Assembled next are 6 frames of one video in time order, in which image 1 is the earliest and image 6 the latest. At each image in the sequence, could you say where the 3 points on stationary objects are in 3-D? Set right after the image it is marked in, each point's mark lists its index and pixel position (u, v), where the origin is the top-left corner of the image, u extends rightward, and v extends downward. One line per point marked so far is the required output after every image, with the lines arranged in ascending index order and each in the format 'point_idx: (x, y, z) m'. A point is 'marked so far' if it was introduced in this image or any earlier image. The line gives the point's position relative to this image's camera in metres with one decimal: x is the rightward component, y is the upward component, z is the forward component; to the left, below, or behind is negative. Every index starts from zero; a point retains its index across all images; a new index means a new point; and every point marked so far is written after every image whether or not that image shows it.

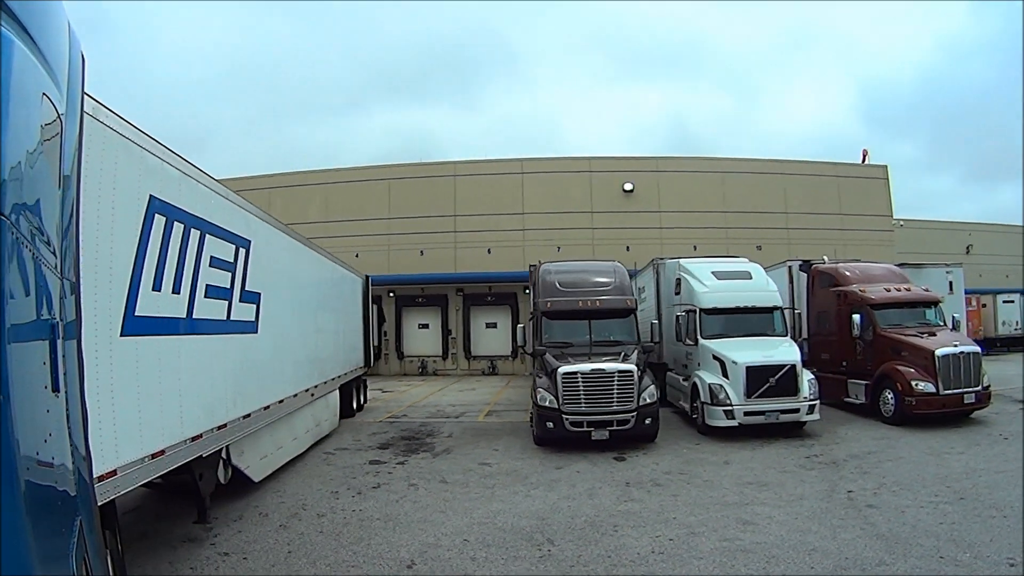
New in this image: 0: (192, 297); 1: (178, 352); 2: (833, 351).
0: (-2.2, -0.2, +4.6) m
1: (-2.2, -0.7, +4.4) m
2: (+6.2, -1.2, +12.1) m
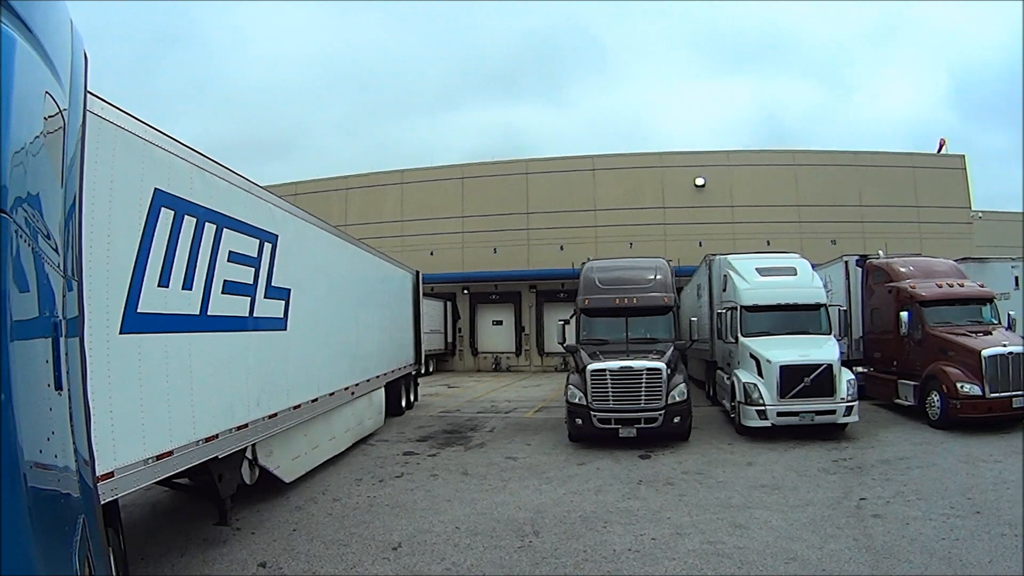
0: (-2.3, -0.1, +4.8) m
1: (-2.4, -0.6, +4.6) m
2: (+6.8, -1.1, +11.3) m
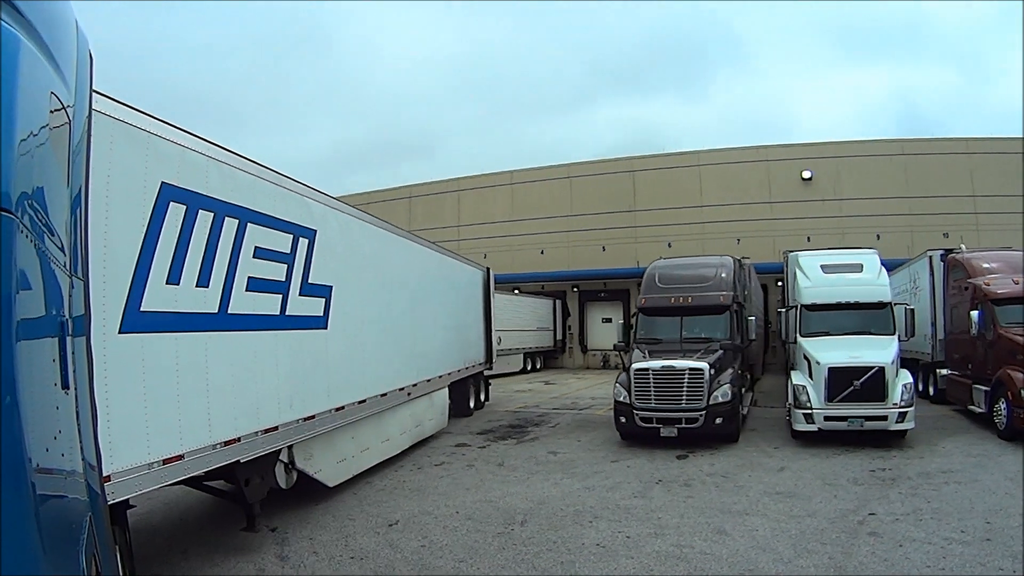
0: (-2.4, 0.0, +5.2) m
1: (-2.5, -0.5, +5.0) m
2: (+7.7, -1.1, +10.2) m
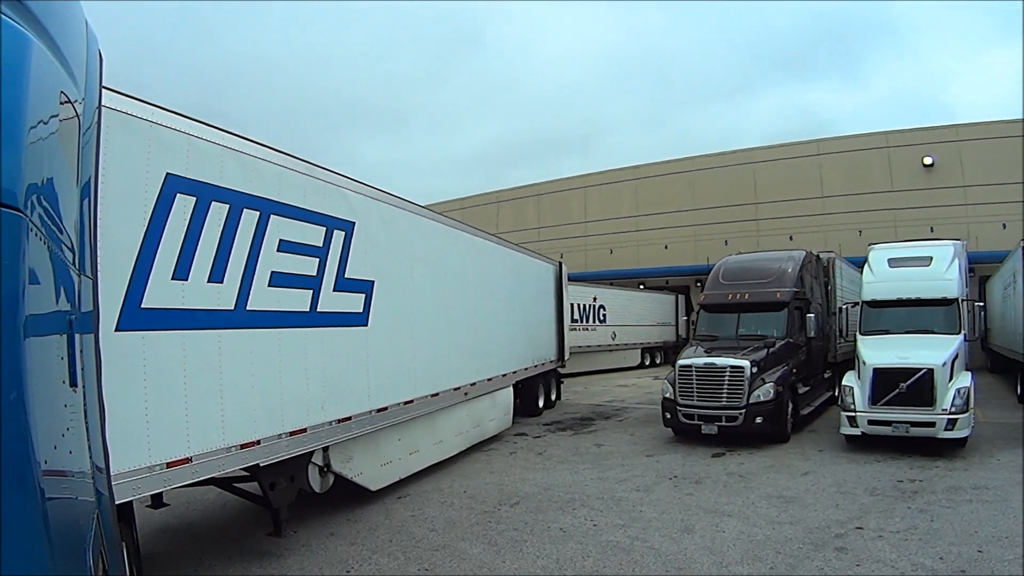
0: (-2.3, 0.0, +5.2) m
1: (-2.3, -0.4, +5.0) m
2: (+8.2, -1.0, +9.4) m
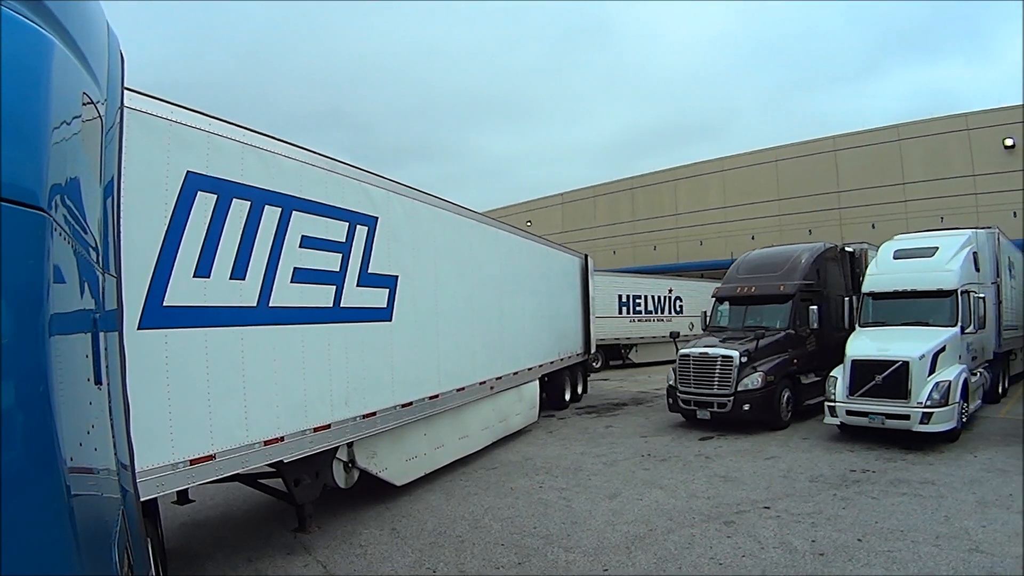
0: (-2.1, +0.1, +5.2) m
1: (-2.2, -0.4, +5.0) m
2: (+8.3, -0.9, +9.4) m
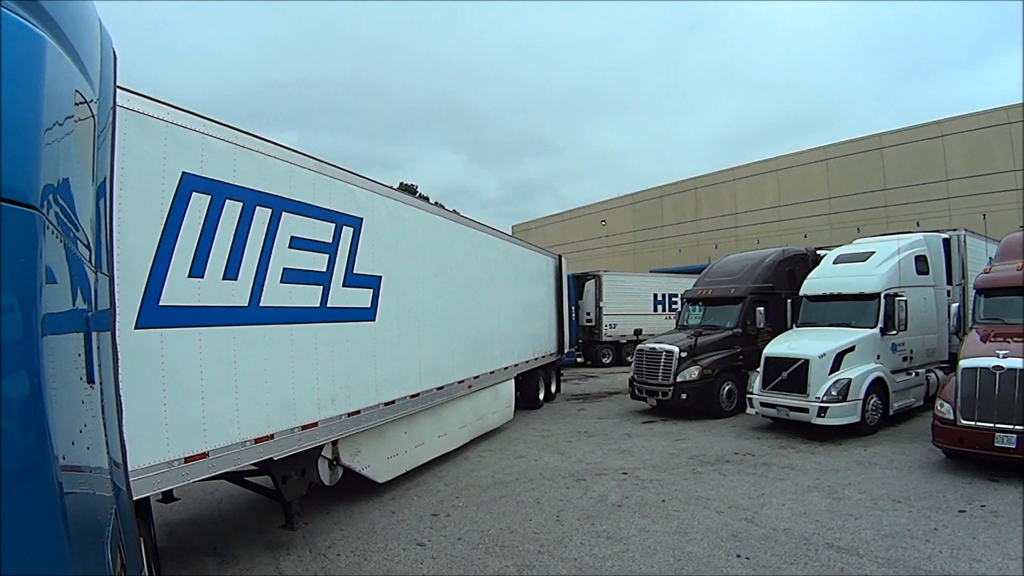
0: (-2.3, 0.0, +5.3) m
1: (-2.3, -0.4, +5.1) m
2: (+8.0, -0.9, +9.9) m
